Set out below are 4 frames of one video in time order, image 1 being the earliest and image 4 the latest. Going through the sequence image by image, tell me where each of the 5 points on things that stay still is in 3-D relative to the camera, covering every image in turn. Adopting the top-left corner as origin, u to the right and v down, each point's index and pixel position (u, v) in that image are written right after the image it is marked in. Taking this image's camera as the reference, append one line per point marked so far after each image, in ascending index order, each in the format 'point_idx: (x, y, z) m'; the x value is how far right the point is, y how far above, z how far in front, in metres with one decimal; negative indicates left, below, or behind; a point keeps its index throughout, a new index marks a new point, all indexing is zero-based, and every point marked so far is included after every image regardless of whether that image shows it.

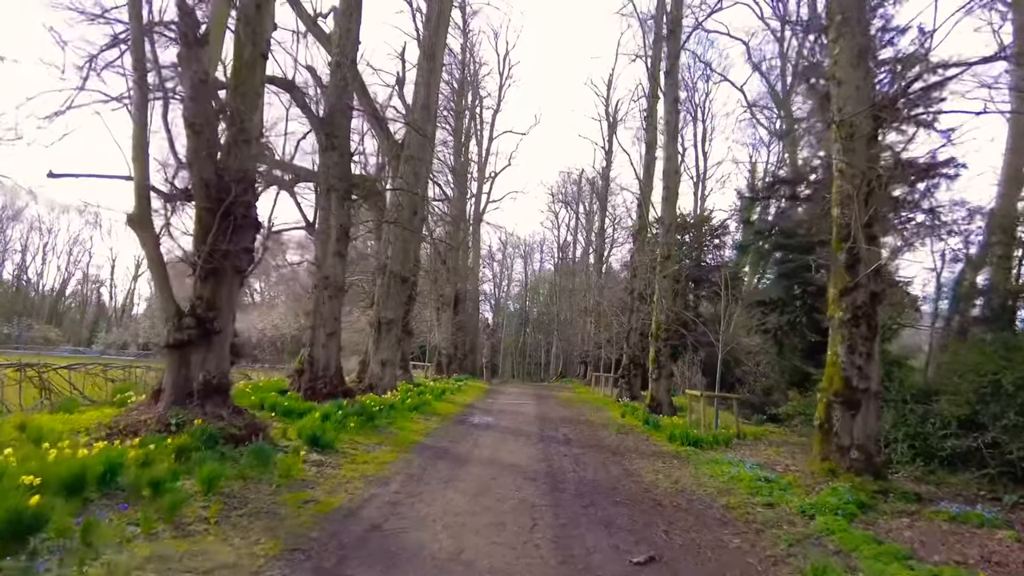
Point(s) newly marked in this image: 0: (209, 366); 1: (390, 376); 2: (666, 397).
0: (-4.1, -1.1, +8.6) m
1: (-3.4, -2.5, +17.3) m
2: (+4.5, -3.2, +18.1) m
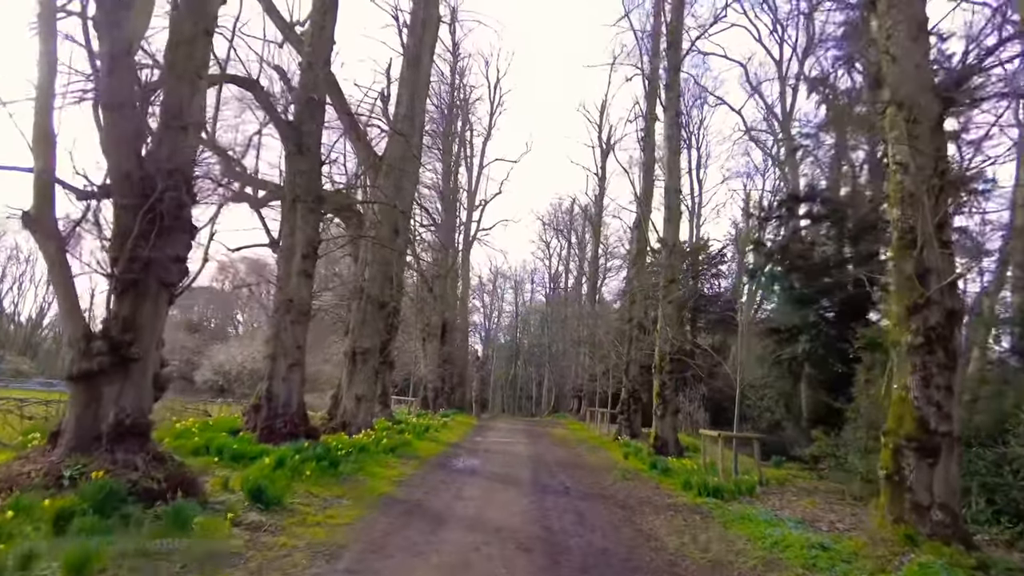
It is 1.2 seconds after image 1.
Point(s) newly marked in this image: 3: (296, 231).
0: (-4.3, -1.3, +6.9) m
1: (-3.6, -3.1, +15.5) m
2: (+4.2, -3.9, +16.4) m
3: (-4.2, +1.1, +12.2) m
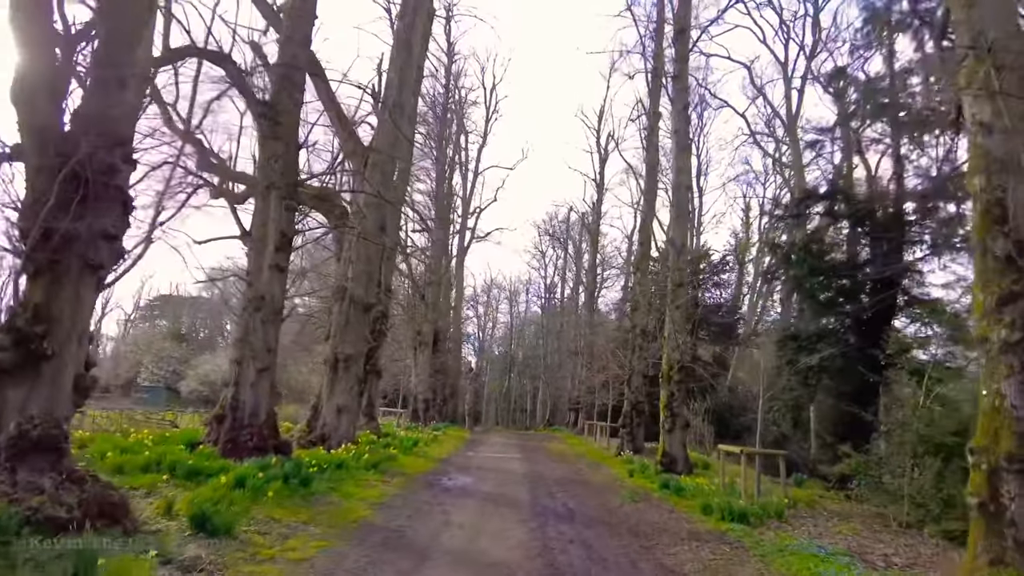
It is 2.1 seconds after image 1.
0: (-4.3, -1.1, +5.6) m
1: (-3.7, -3.1, +14.2) m
2: (+4.1, -3.9, +15.1) m
3: (-4.3, +1.2, +11.0) m
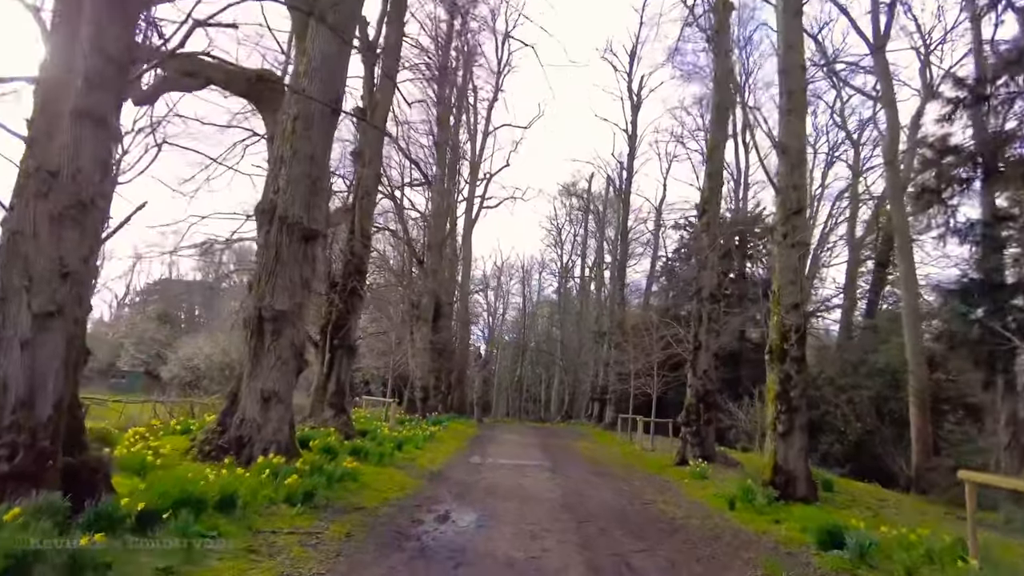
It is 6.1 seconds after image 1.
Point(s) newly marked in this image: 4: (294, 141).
0: (-4.0, 0.0, +0.3) m
1: (-3.3, -1.9, +8.9) m
2: (+4.5, -2.8, +9.7) m
3: (-3.9, +2.3, +5.7) m
4: (-3.1, +2.1, +9.0) m
